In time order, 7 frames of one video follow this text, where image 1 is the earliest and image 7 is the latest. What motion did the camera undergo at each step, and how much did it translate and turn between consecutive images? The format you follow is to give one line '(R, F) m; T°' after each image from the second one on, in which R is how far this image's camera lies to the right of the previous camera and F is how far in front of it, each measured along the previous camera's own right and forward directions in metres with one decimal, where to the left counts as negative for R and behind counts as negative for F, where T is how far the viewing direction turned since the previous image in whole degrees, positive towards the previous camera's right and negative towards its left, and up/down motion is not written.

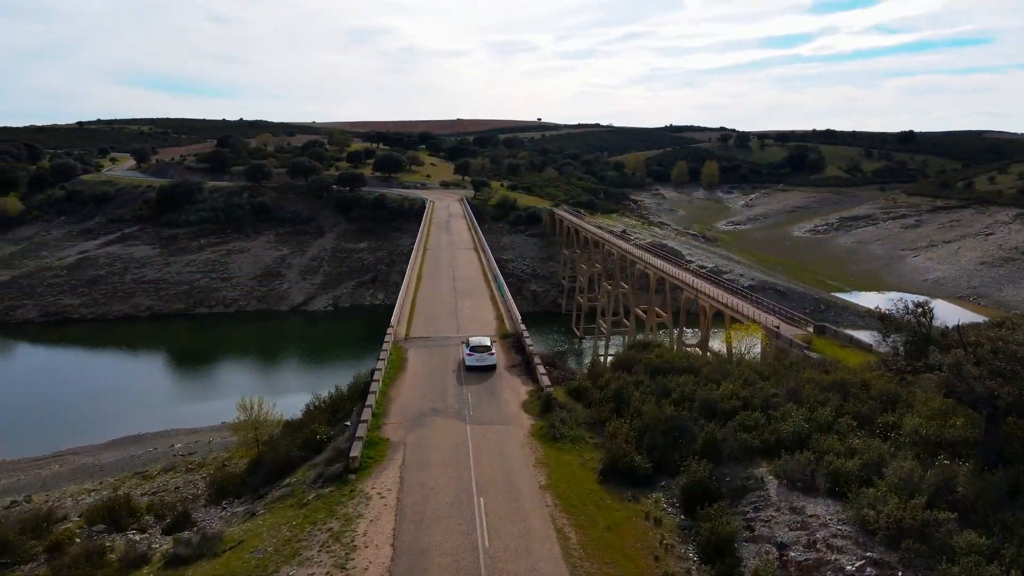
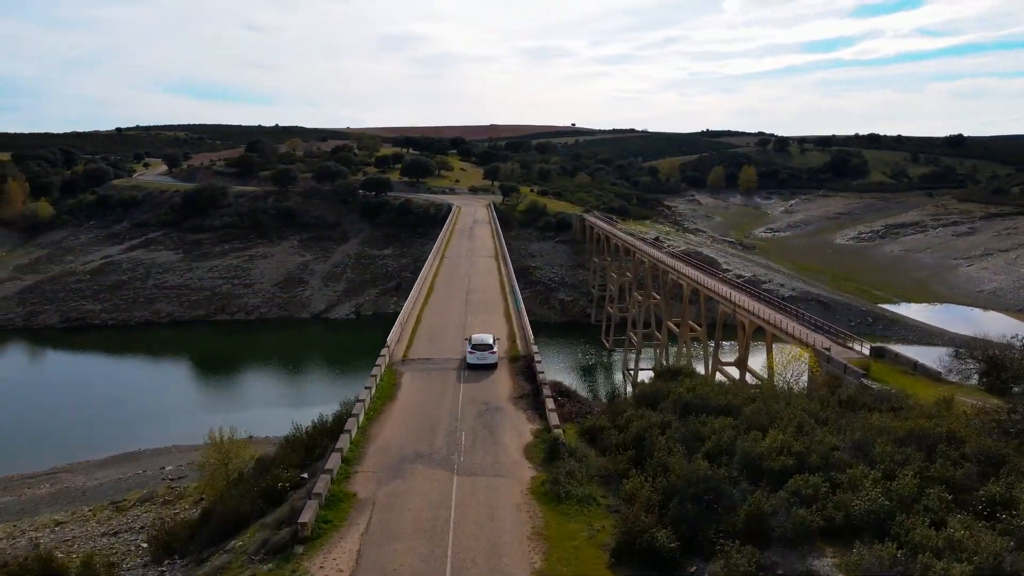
(+0.4, +1.7) m; -3°
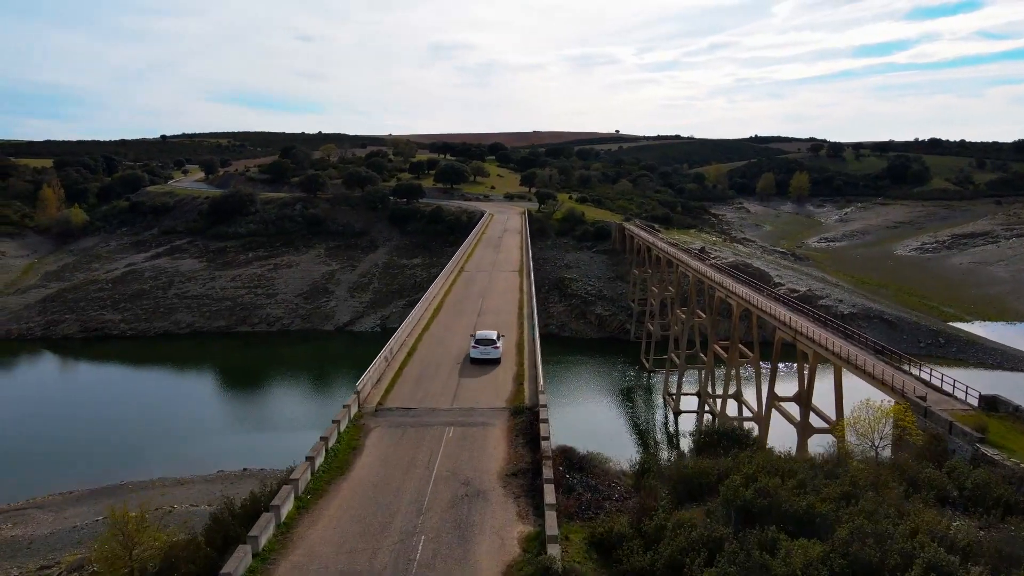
(+0.6, +2.8) m; -4°
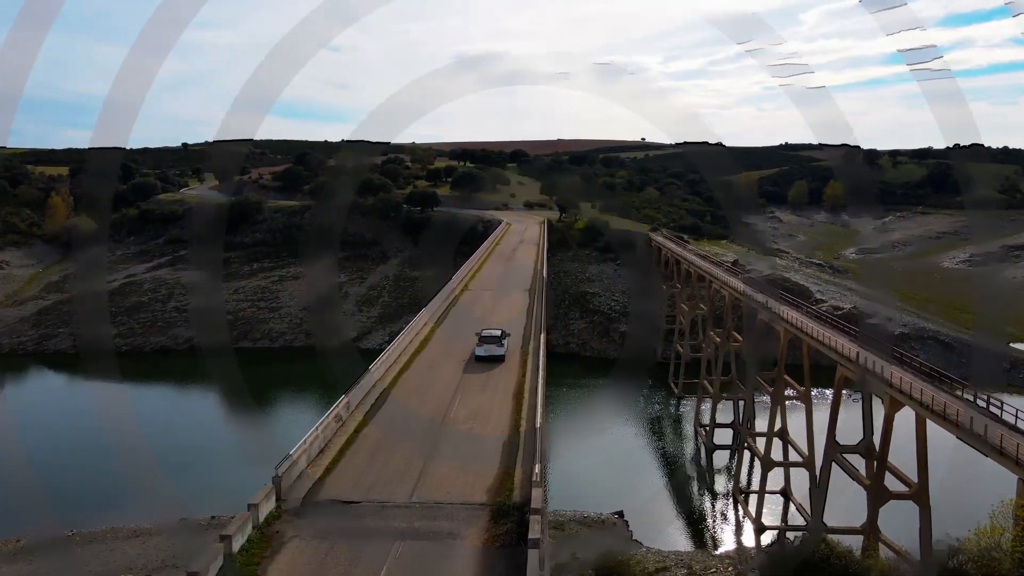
(+0.5, +3.0) m; -2°
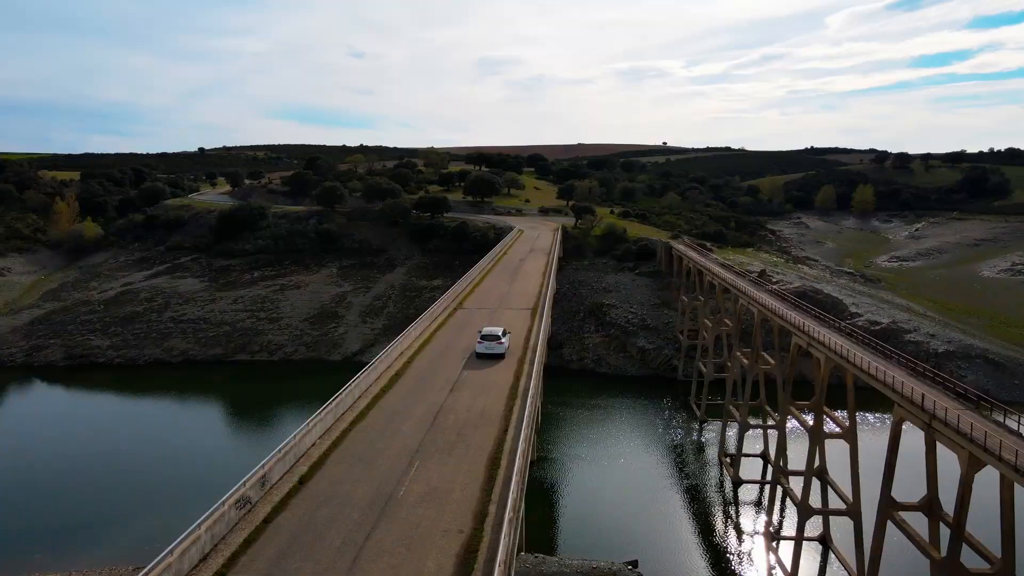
(+0.6, +2.4) m; -2°
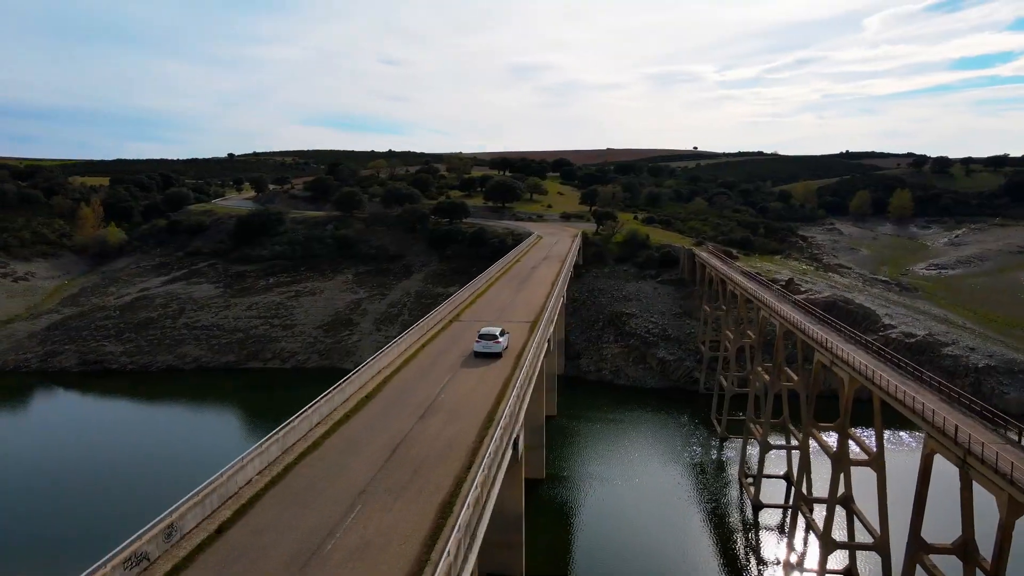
(+0.8, +1.0) m; -3°
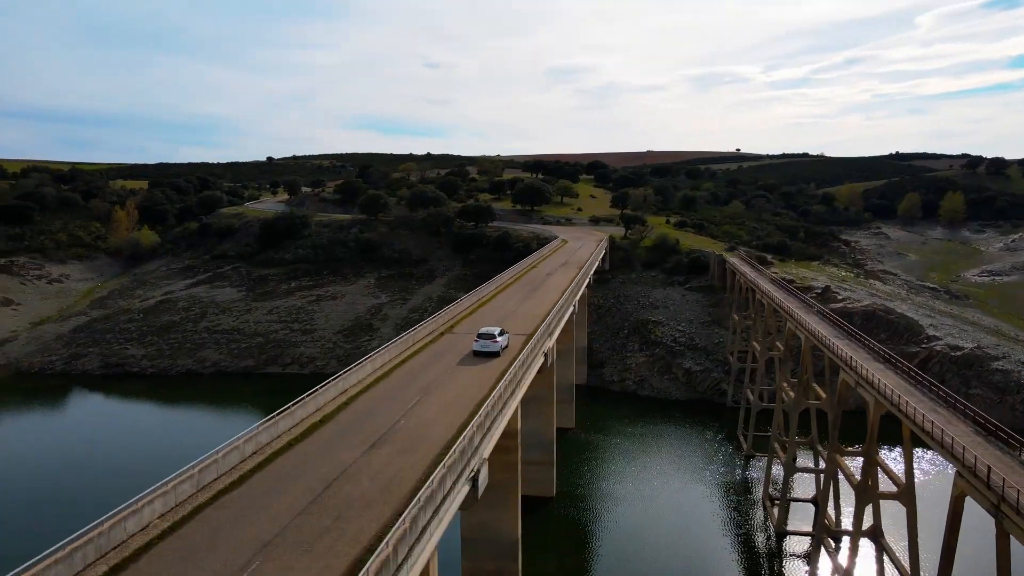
(+1.0, +1.0) m; -3°
